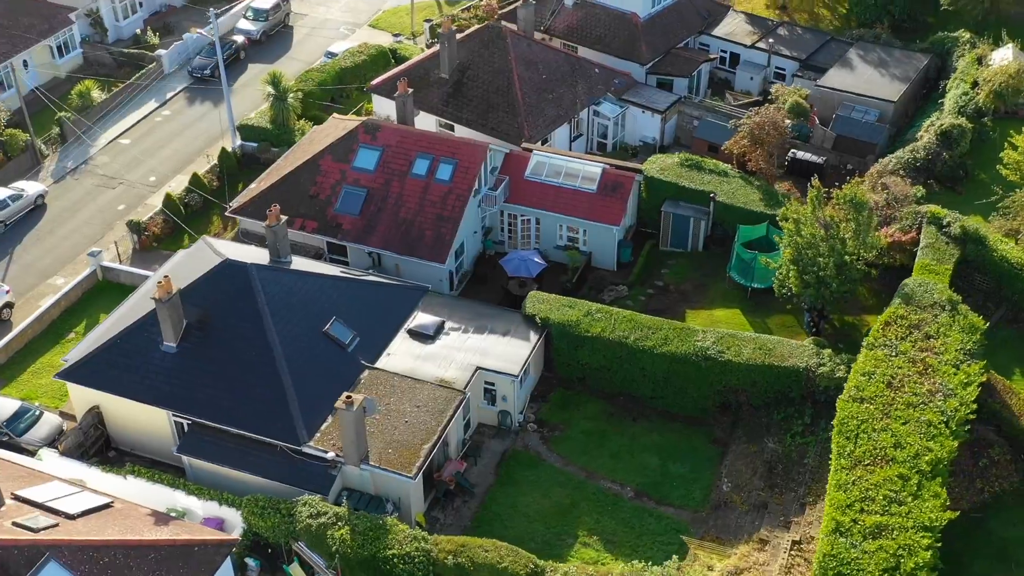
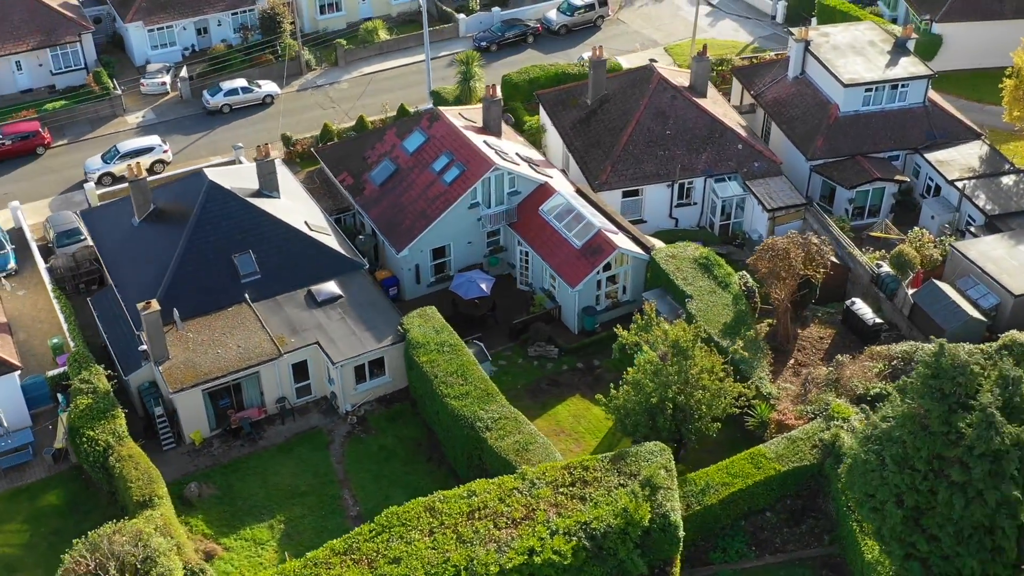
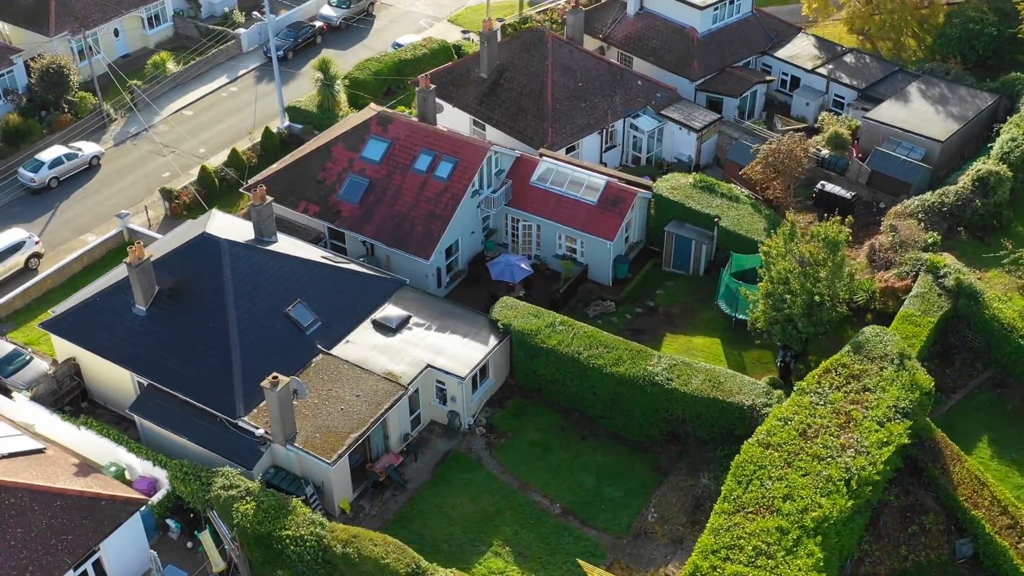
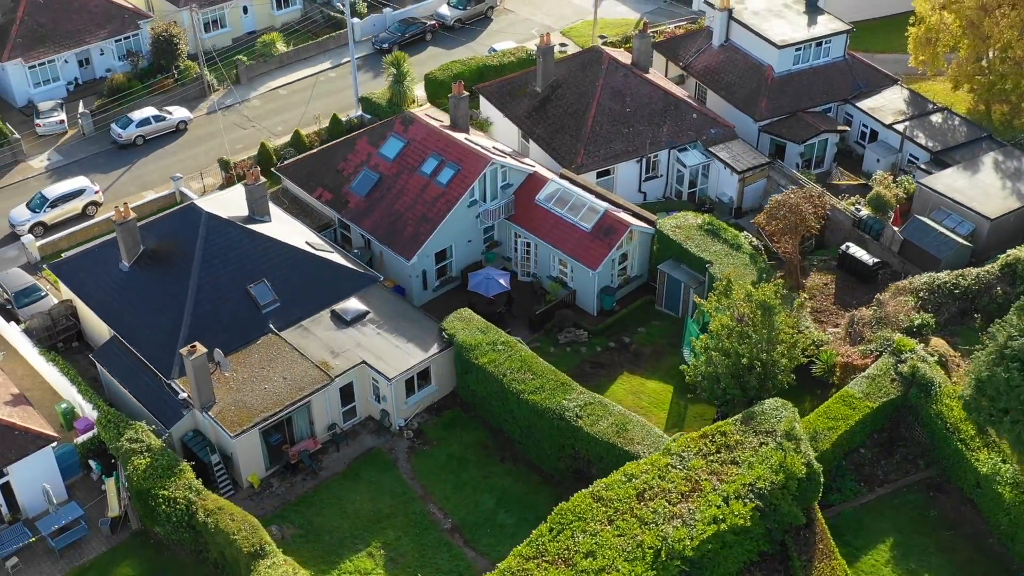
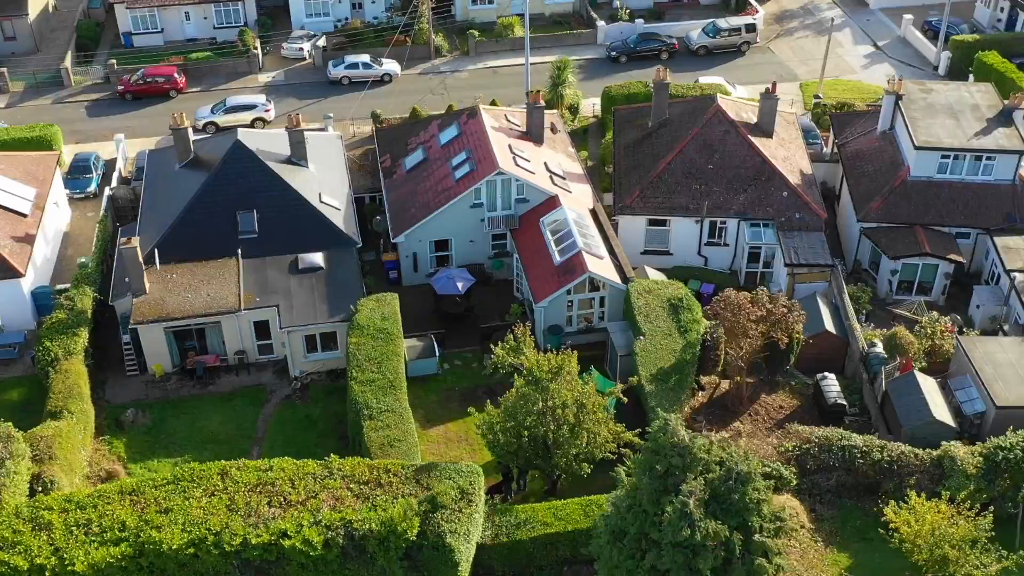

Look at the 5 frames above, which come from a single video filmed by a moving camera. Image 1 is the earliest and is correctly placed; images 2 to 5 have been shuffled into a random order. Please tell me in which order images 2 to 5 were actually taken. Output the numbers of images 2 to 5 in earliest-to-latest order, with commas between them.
3, 4, 2, 5
